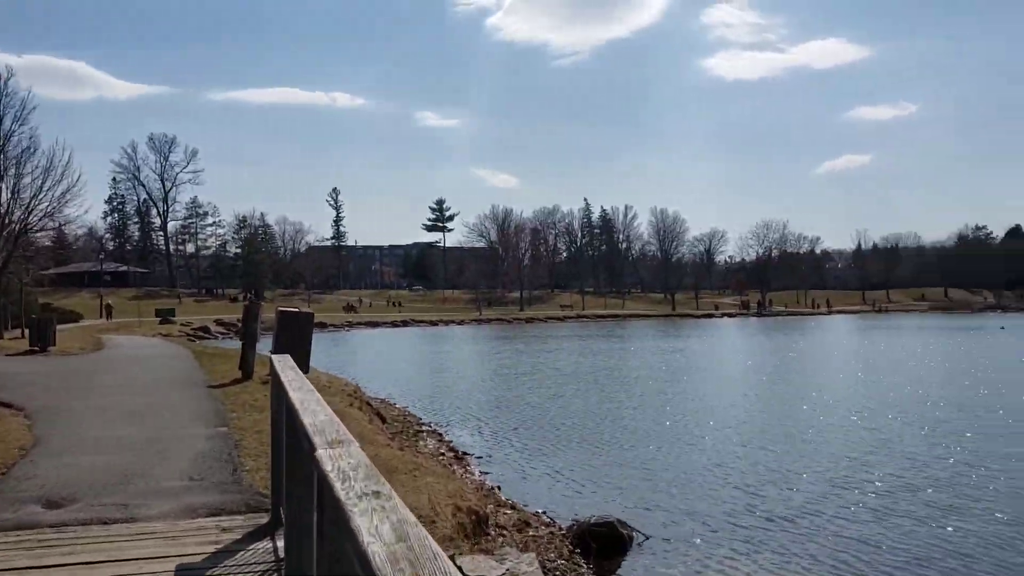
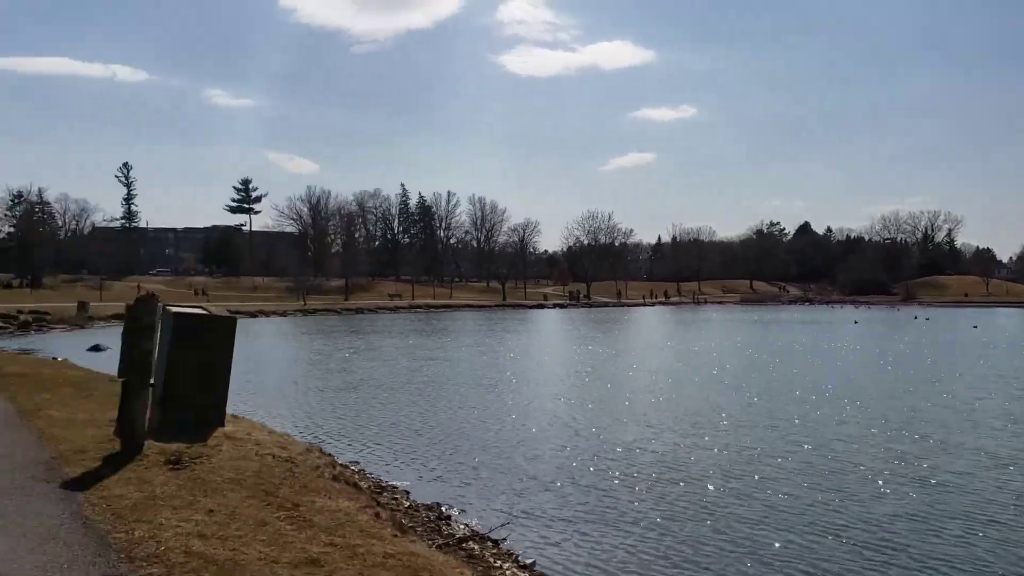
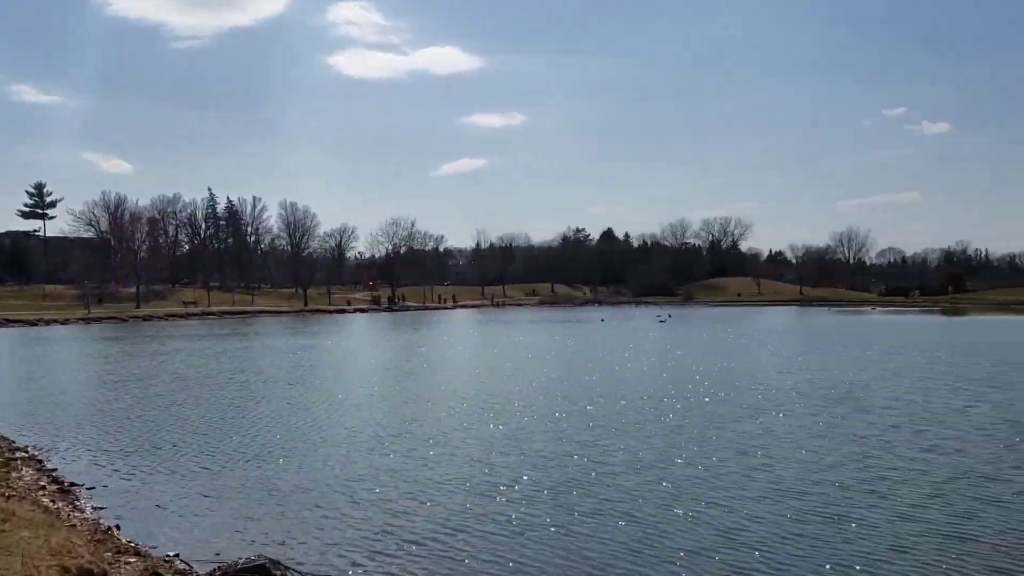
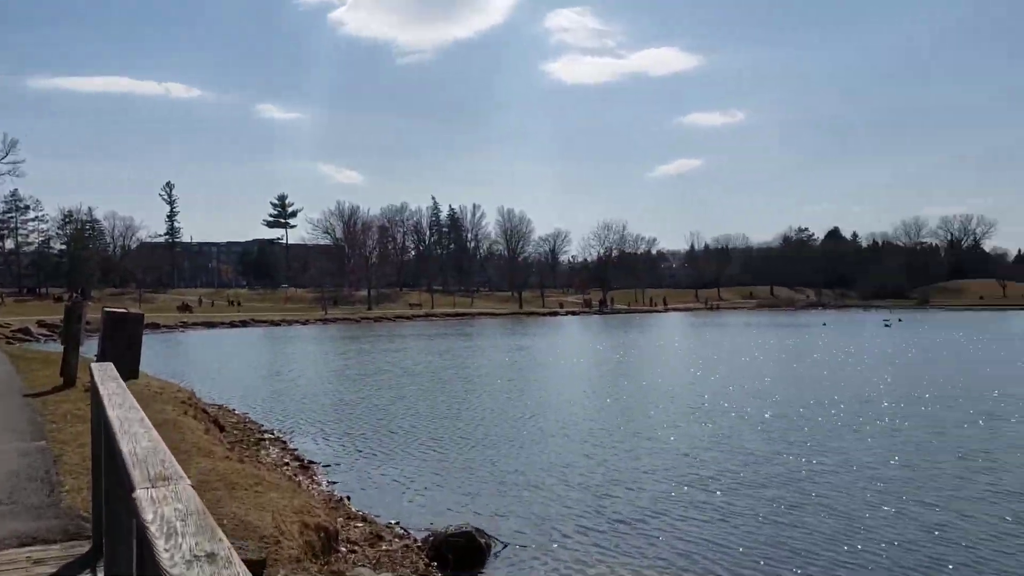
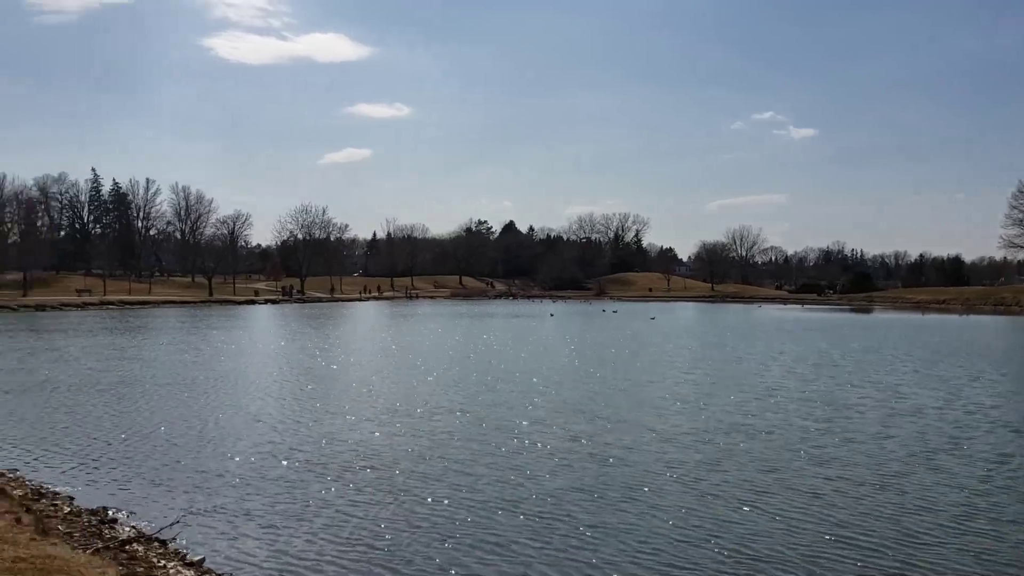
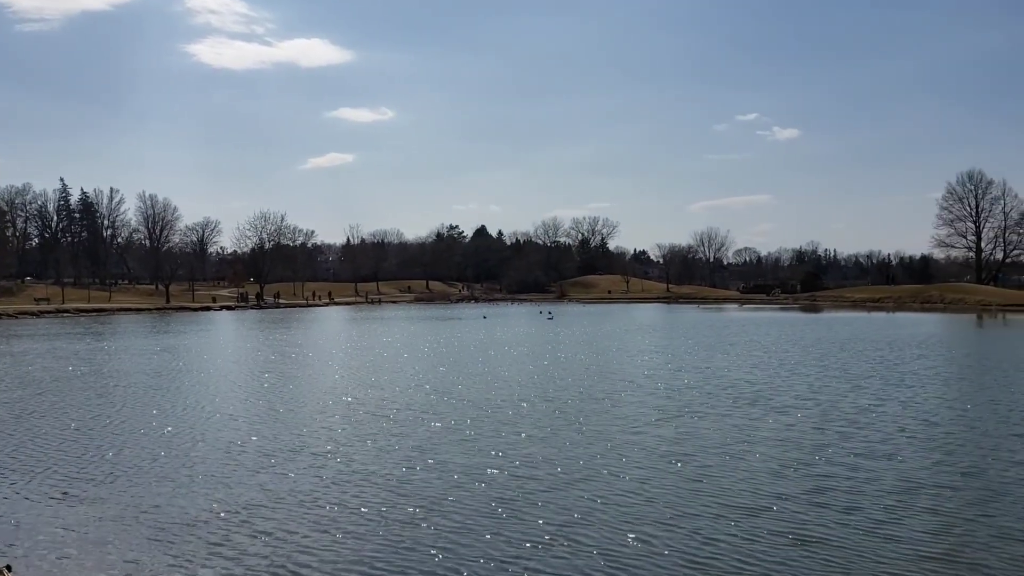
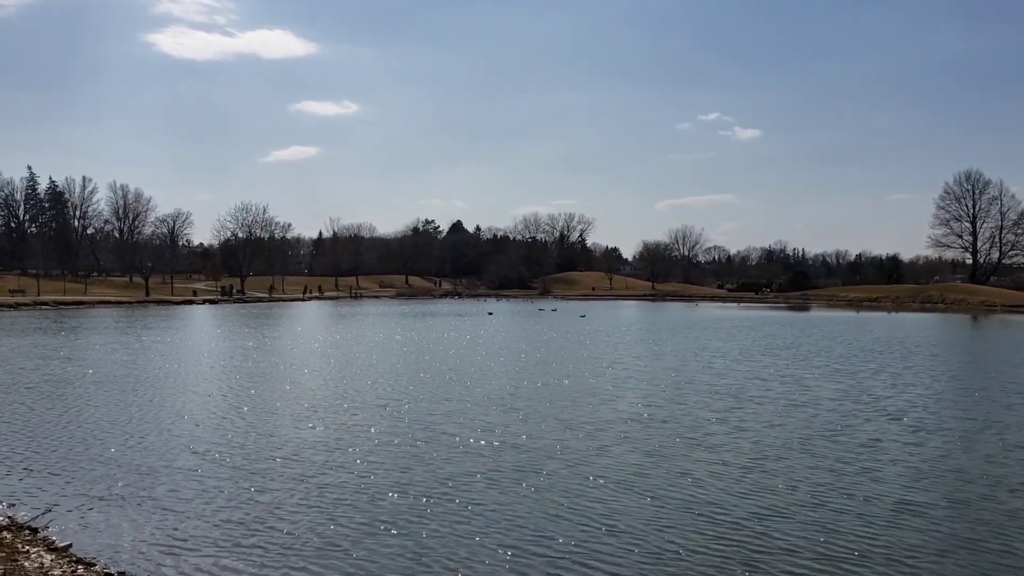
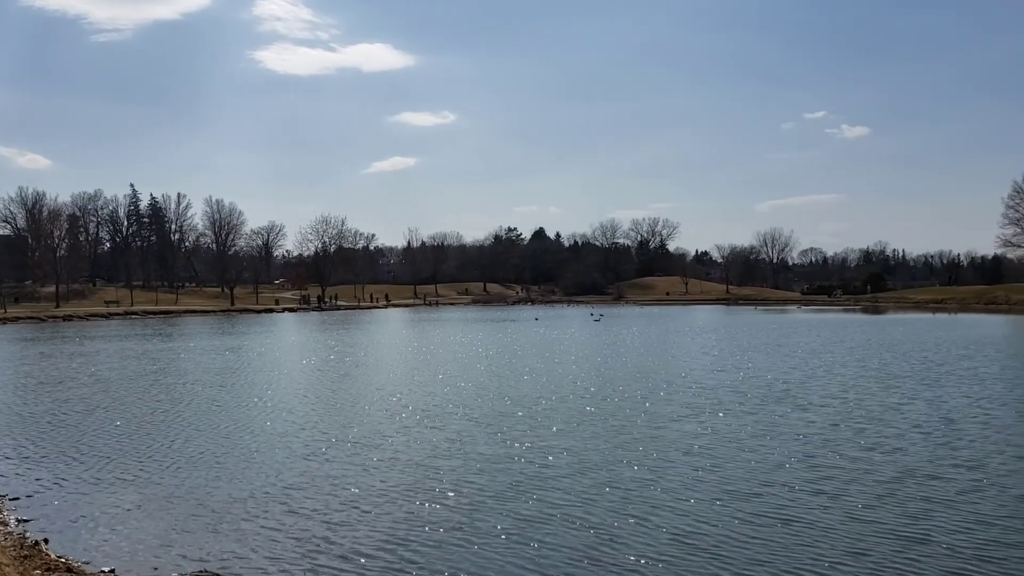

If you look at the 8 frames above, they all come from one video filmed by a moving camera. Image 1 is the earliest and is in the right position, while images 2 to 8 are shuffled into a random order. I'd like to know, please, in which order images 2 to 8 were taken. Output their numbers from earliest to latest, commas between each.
4, 3, 8, 6, 7, 5, 2
